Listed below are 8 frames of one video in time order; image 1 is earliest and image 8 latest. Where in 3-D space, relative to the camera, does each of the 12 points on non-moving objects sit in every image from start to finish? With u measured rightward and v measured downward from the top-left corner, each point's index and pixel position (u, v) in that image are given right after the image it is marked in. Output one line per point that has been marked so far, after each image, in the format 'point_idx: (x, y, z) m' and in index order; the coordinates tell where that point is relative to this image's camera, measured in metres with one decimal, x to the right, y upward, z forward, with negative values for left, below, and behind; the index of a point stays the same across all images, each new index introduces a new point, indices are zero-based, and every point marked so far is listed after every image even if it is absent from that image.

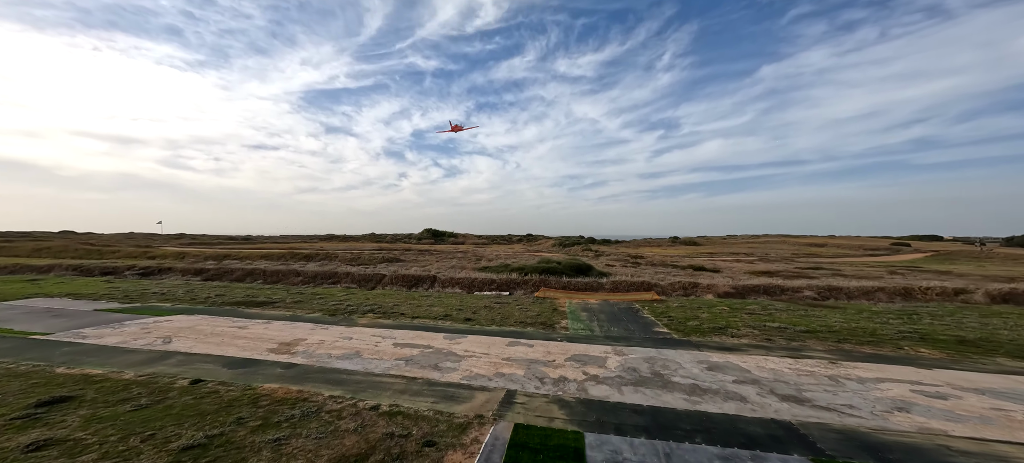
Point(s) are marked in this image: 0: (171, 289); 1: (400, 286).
0: (-11.1, -1.9, +11.1) m
1: (-4.2, -2.1, +12.8) m
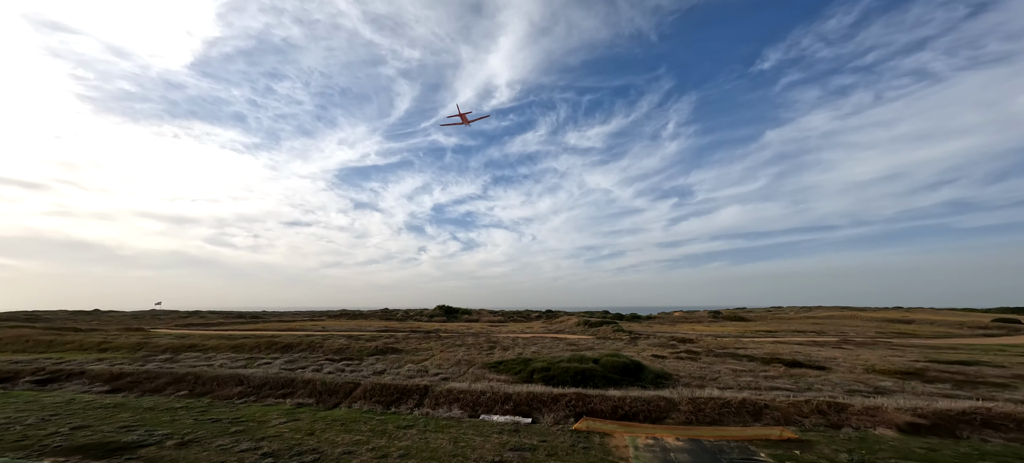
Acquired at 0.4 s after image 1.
0: (-10.5, -4.0, +7.6) m
1: (-3.6, -4.4, +8.9) m
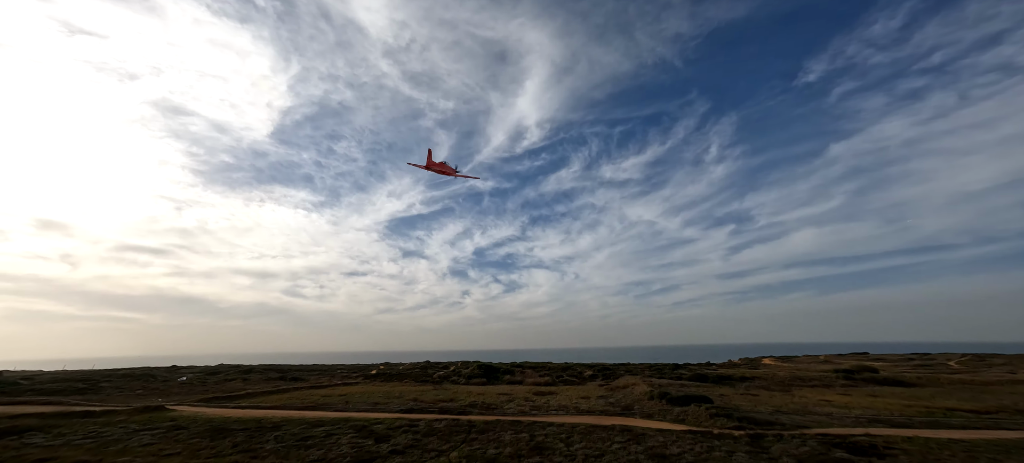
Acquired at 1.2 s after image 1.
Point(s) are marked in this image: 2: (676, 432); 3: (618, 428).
0: (-9.9, -5.7, +2.4) m
1: (-2.8, -5.8, +2.8) m
2: (+8.9, -10.8, +18.4) m
3: (+6.1, -11.5, +20.0) m
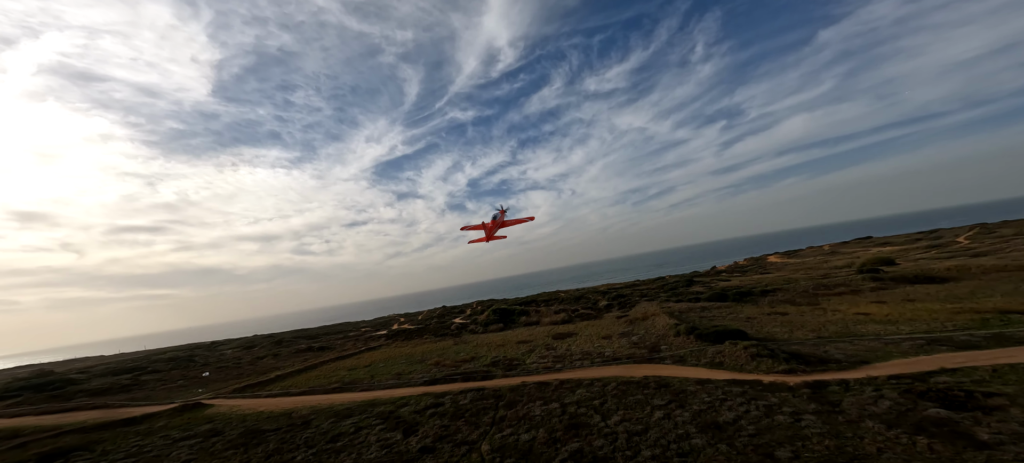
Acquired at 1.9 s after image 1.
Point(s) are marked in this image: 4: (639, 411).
0: (-8.6, -8.4, +0.2) m
1: (-1.6, -7.4, +0.6) m
2: (+10.3, -7.5, +16.9) m
3: (+7.6, -8.2, +18.6) m
4: (+5.9, -8.1, +15.5) m
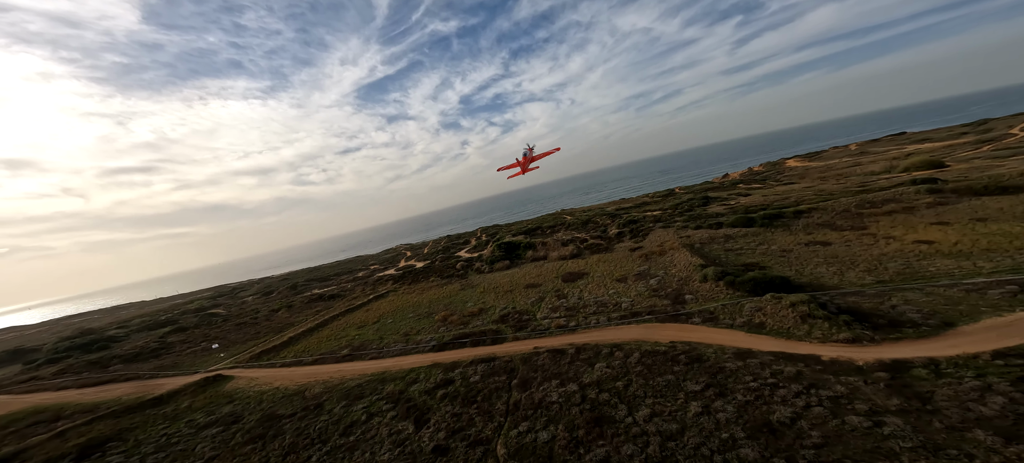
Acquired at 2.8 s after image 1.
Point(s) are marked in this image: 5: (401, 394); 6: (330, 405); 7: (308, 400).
0: (-8.0, -11.9, -1.0) m
1: (-1.0, -10.3, -1.0) m
2: (+10.8, -5.4, +14.5) m
3: (+8.2, -5.9, +16.4) m
4: (+6.5, -6.7, +13.5) m
5: (-6.5, -9.0, +19.4) m
6: (-11.8, -10.1, +20.8) m
7: (-13.9, -10.4, +22.2) m
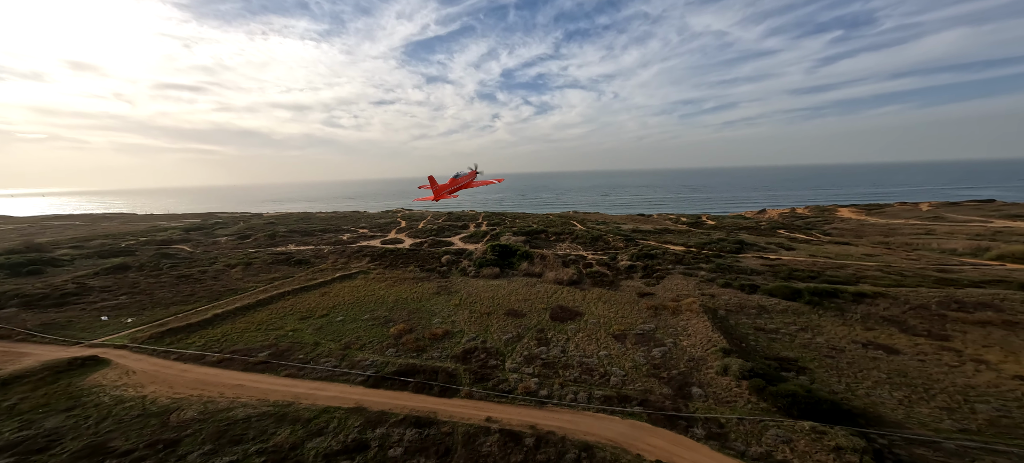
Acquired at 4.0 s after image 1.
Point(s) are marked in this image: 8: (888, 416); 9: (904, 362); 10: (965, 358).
0: (-12.2, -12.7, -5.6) m
1: (-5.1, -12.7, -5.9) m
2: (+8.0, -9.5, +9.1) m
3: (+5.5, -9.4, +11.0) m
4: (+3.6, -10.0, +8.2) m
5: (-9.4, -9.2, +14.5) m
6: (-14.8, -9.0, +16.2) m
7: (-16.8, -8.8, +17.7) m
8: (+15.7, -8.3, +13.8) m
9: (+20.5, -7.3, +18.1) m
10: (+24.1, -7.1, +18.4) m
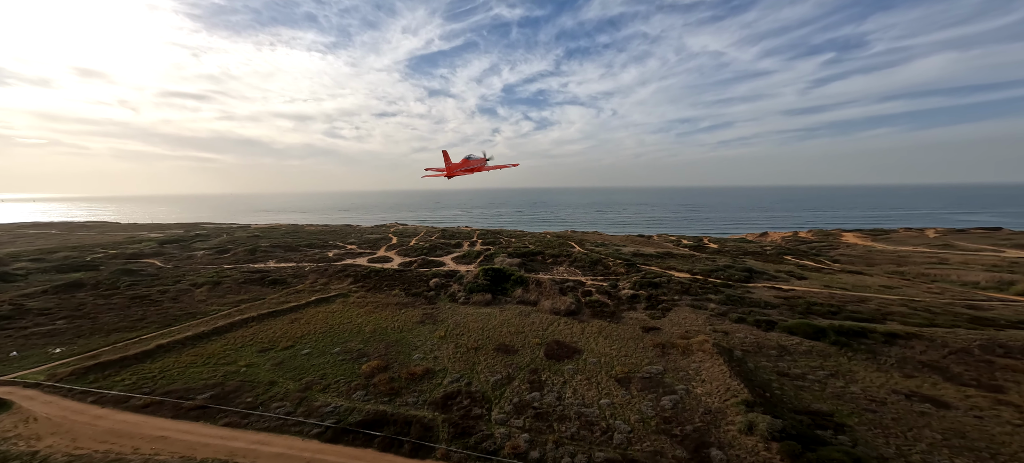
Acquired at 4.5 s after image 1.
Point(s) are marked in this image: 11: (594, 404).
0: (-12.8, -12.8, -8.8) m
1: (-5.7, -12.9, -9.1) m
2: (+7.4, -10.7, +6.0) m
3: (+4.8, -10.6, +8.0) m
4: (+2.9, -11.0, +5.1) m
5: (-10.0, -10.2, +11.4) m
6: (-15.4, -10.1, +13.1) m
7: (-17.5, -9.8, +14.5) m
8: (+15.0, -9.8, +10.9) m
9: (+19.9, -9.1, +15.3) m
10: (+23.4, -9.1, +15.6) m
11: (+4.1, -9.3, +19.0) m
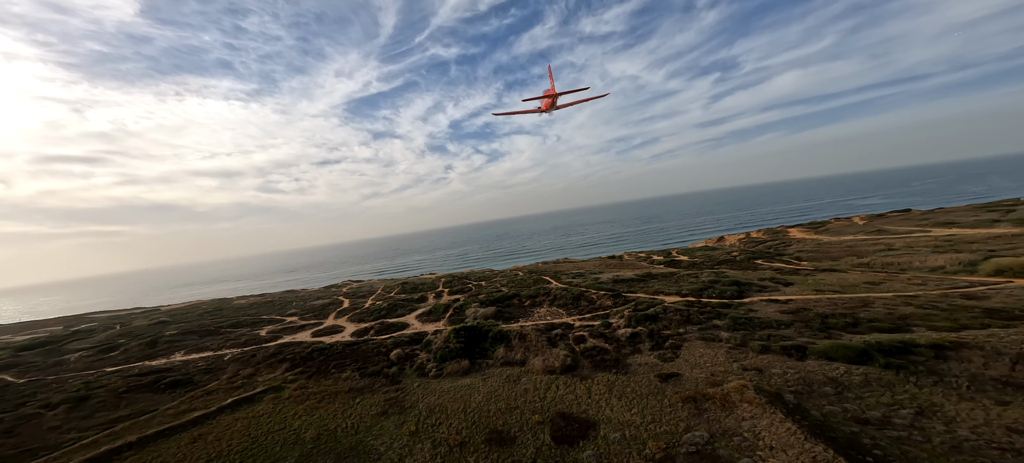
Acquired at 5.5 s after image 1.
0: (-8.0, -13.4, -16.8) m
1: (-1.0, -12.6, -16.1) m
2: (+9.8, -10.6, +0.8) m
3: (+7.0, -11.0, +2.4) m
4: (+5.5, -11.3, -0.7) m
5: (-8.1, -12.7, +3.8) m
6: (-13.6, -13.4, +4.7) m
7: (-15.8, -13.6, +5.9) m
8: (+16.6, -9.4, +6.7) m
9: (+20.7, -8.6, +11.7) m
10: (+24.2, -8.1, +12.5) m
11: (+4.8, -11.0, +13.3) m
